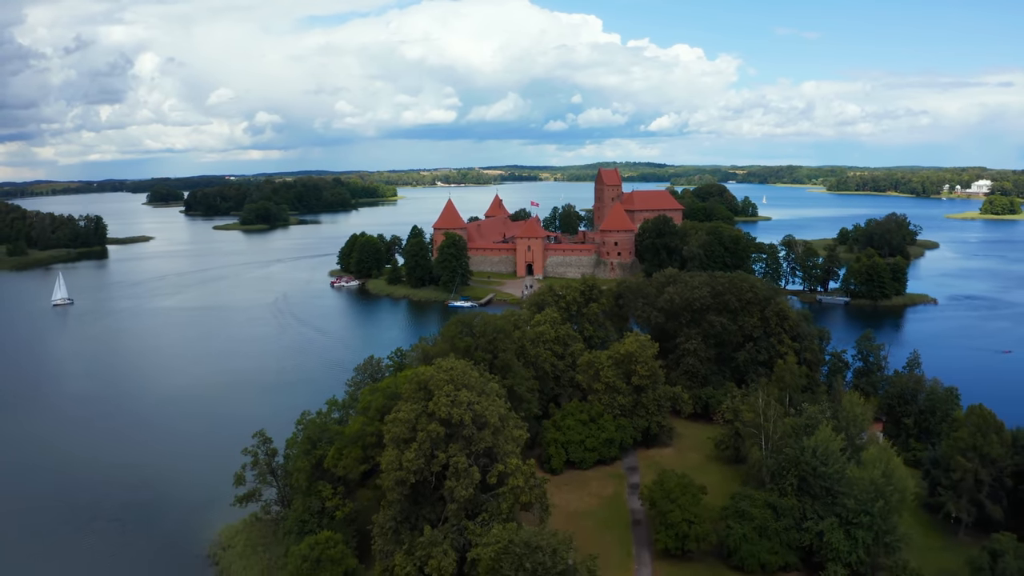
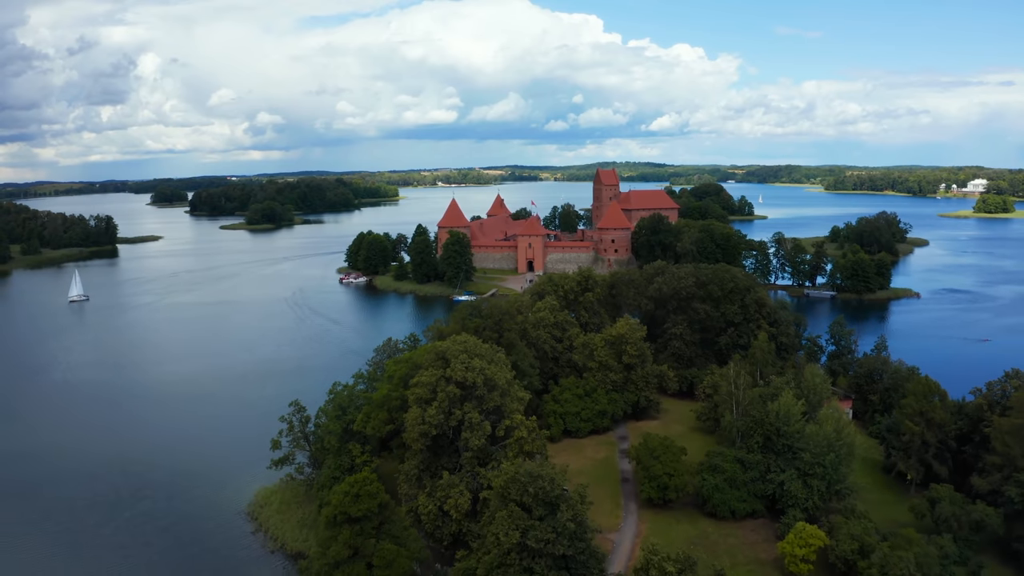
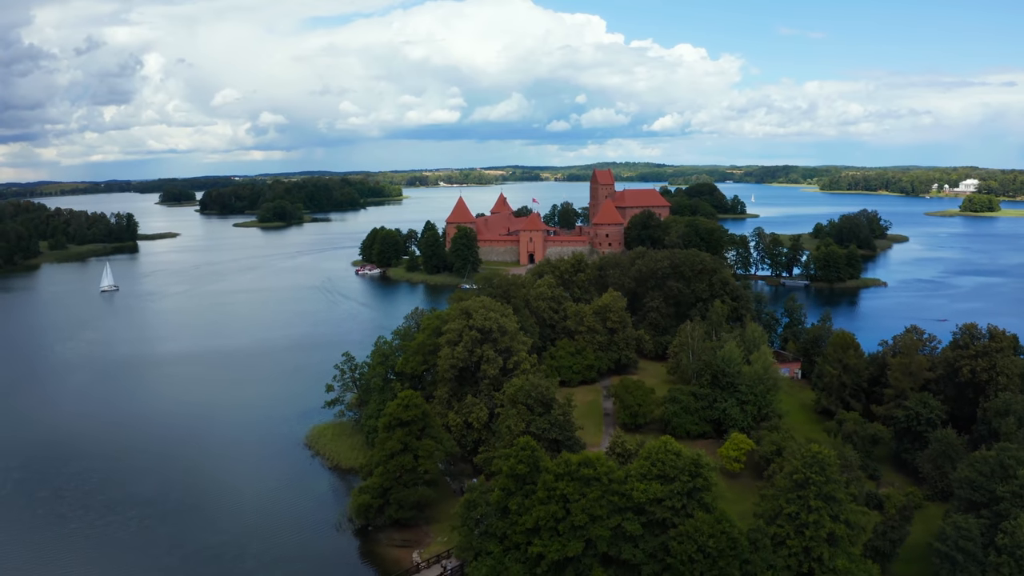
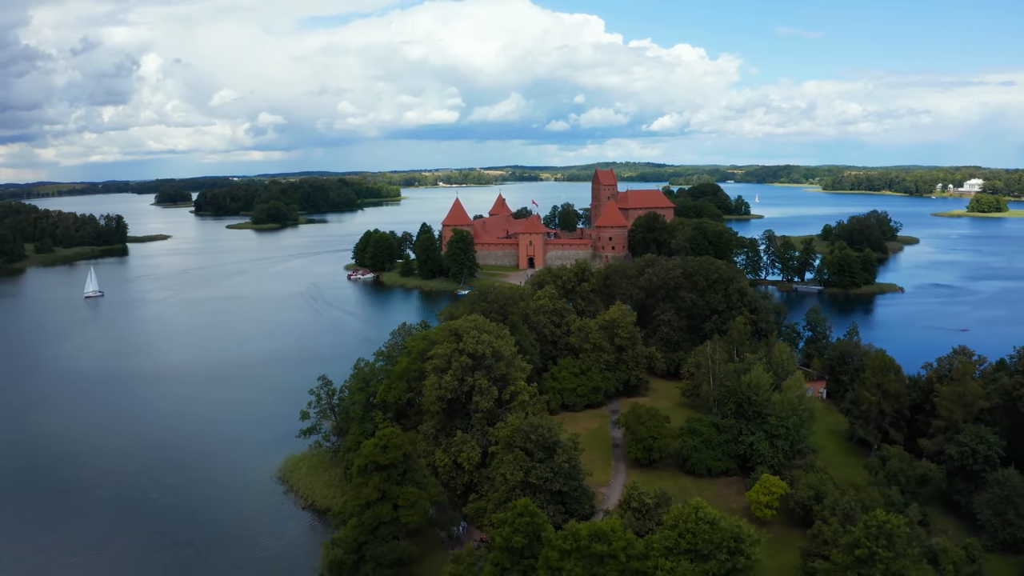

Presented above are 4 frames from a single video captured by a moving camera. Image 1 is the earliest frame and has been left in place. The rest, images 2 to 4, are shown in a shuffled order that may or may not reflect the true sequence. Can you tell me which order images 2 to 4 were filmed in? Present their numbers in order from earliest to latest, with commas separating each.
2, 4, 3
